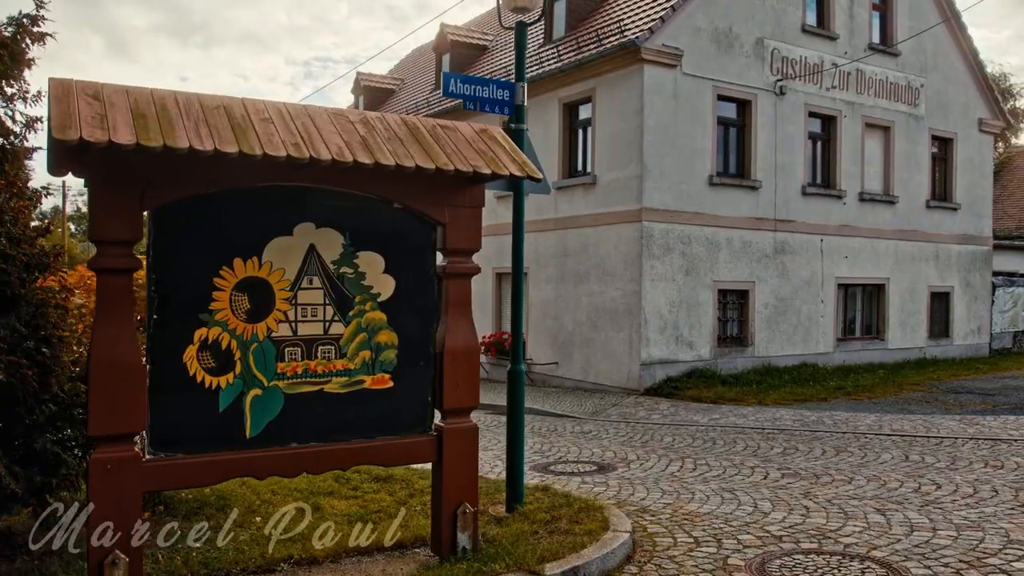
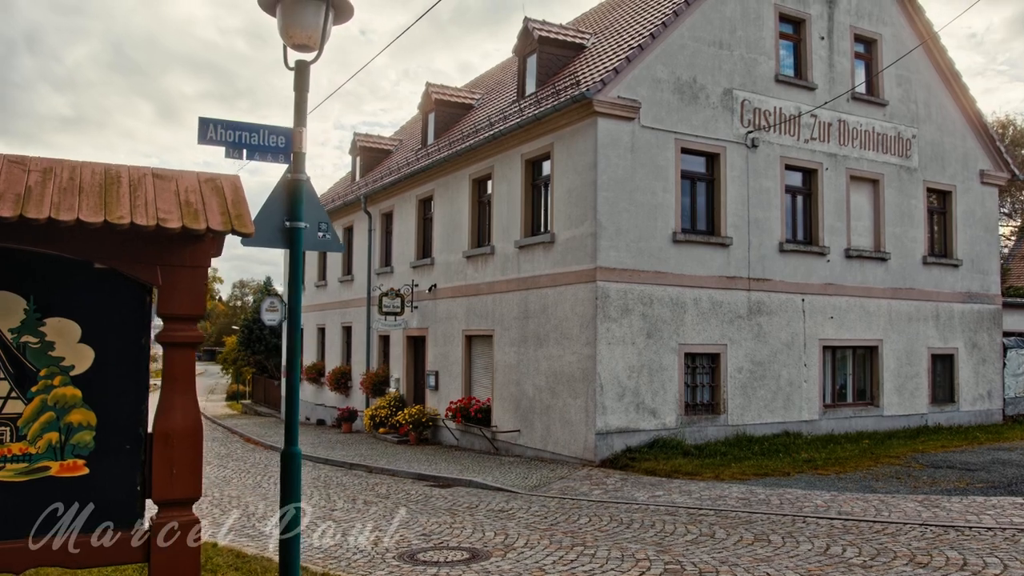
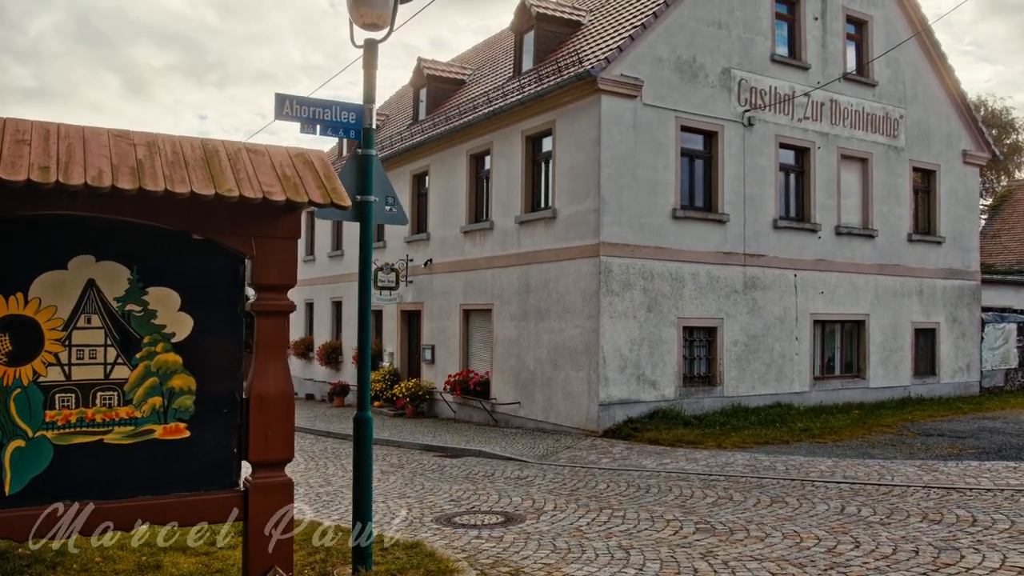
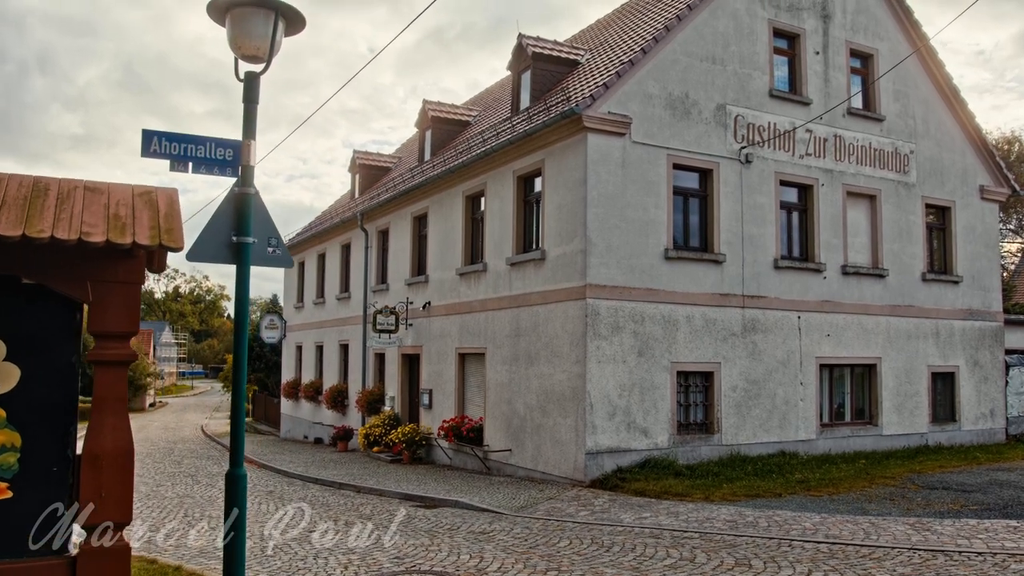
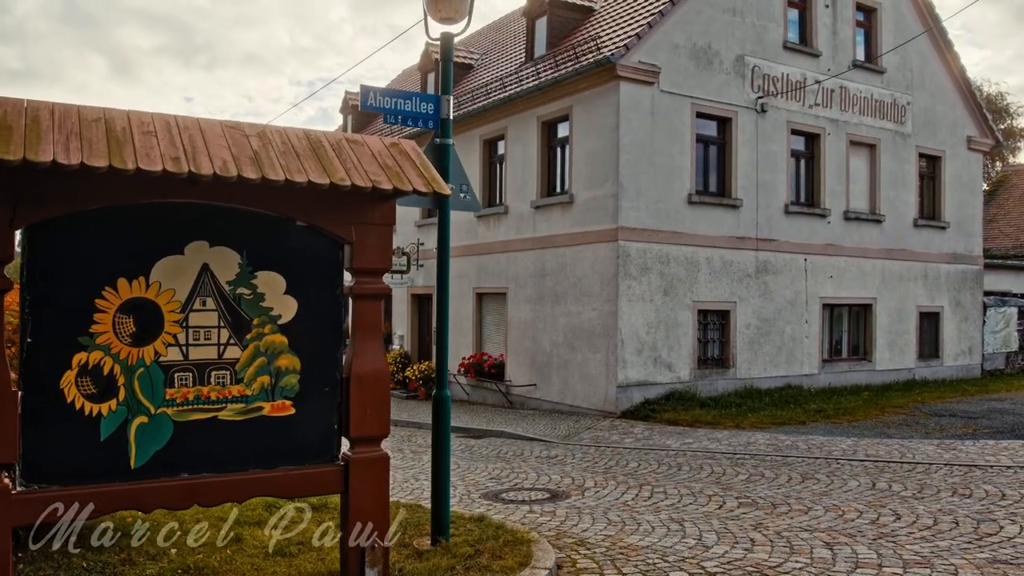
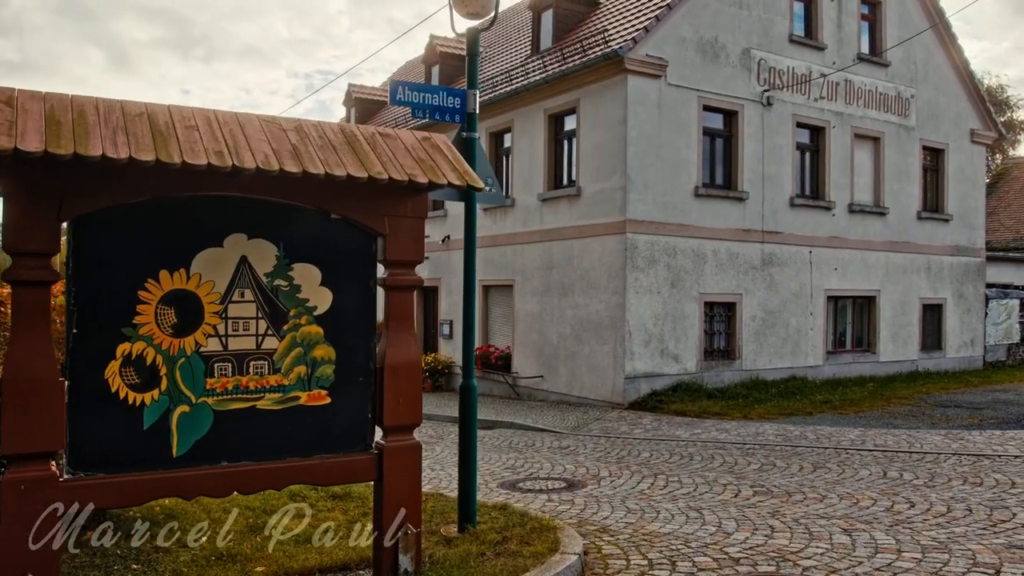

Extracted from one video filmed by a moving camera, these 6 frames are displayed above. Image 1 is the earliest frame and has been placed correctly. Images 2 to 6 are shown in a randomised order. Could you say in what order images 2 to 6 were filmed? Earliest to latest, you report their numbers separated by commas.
6, 5, 3, 2, 4
